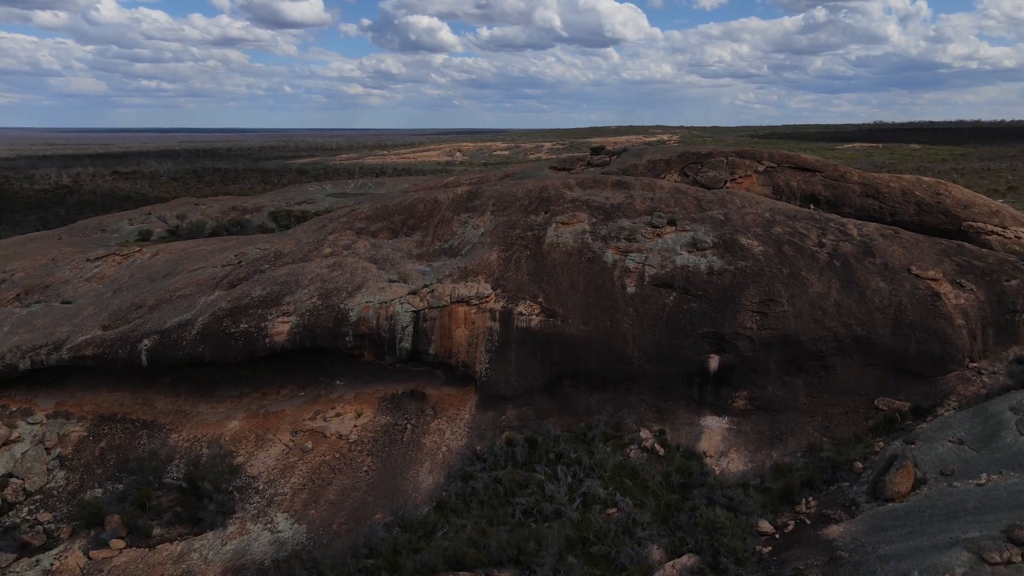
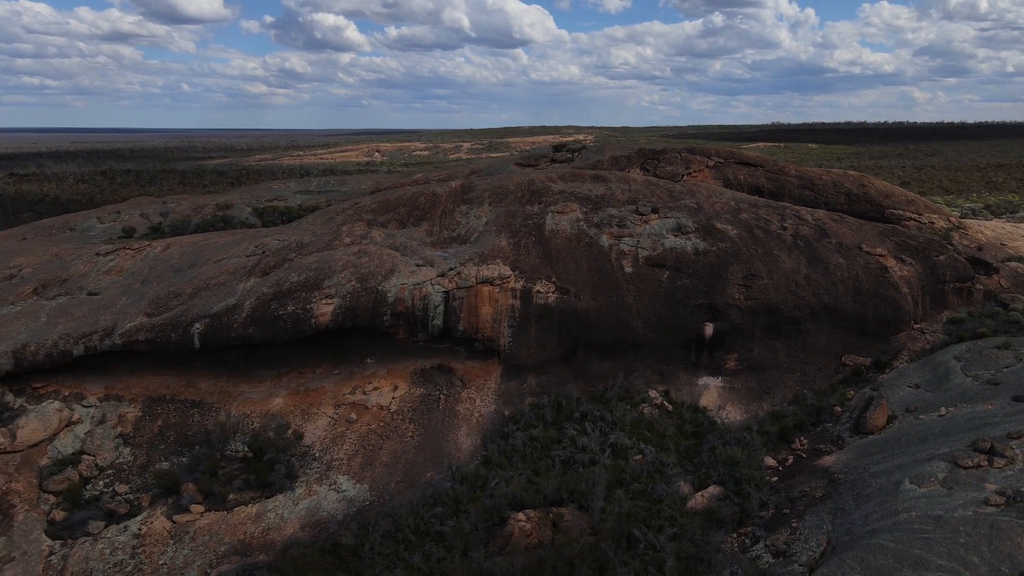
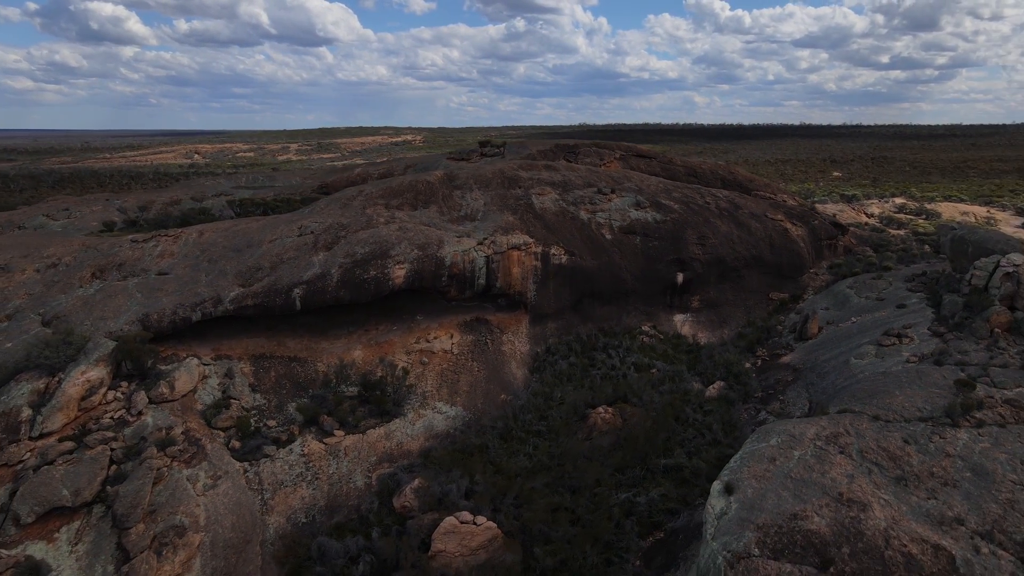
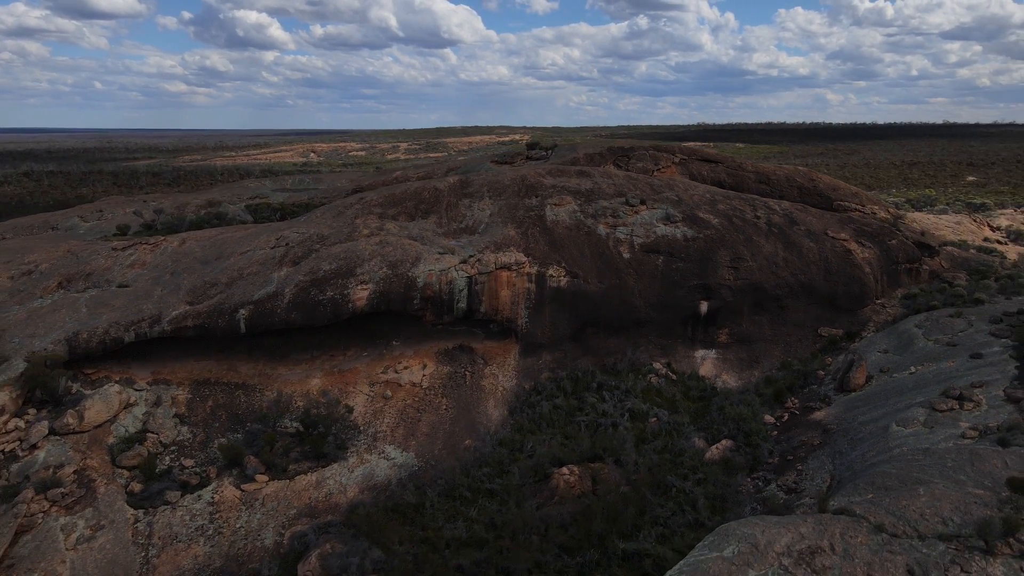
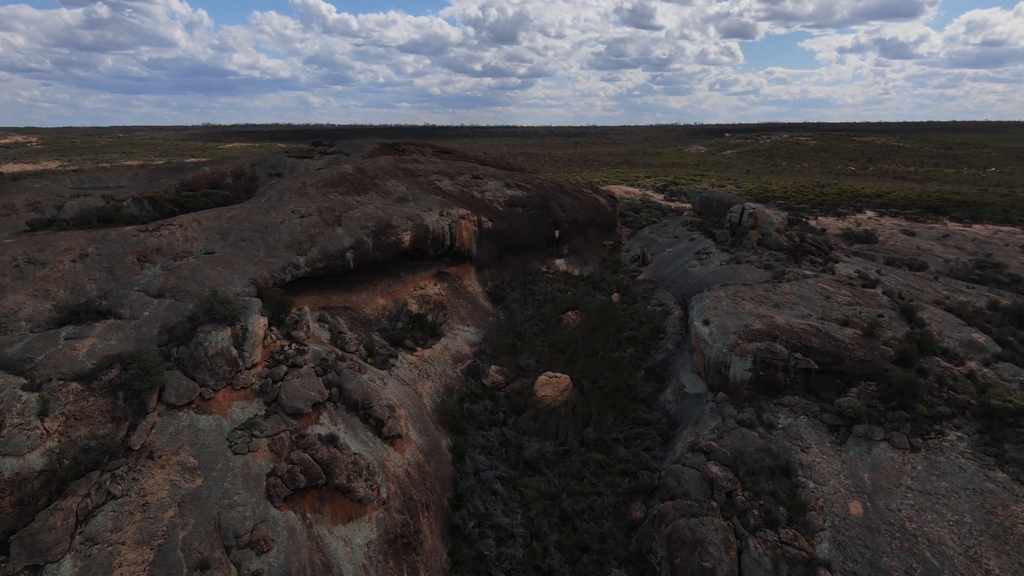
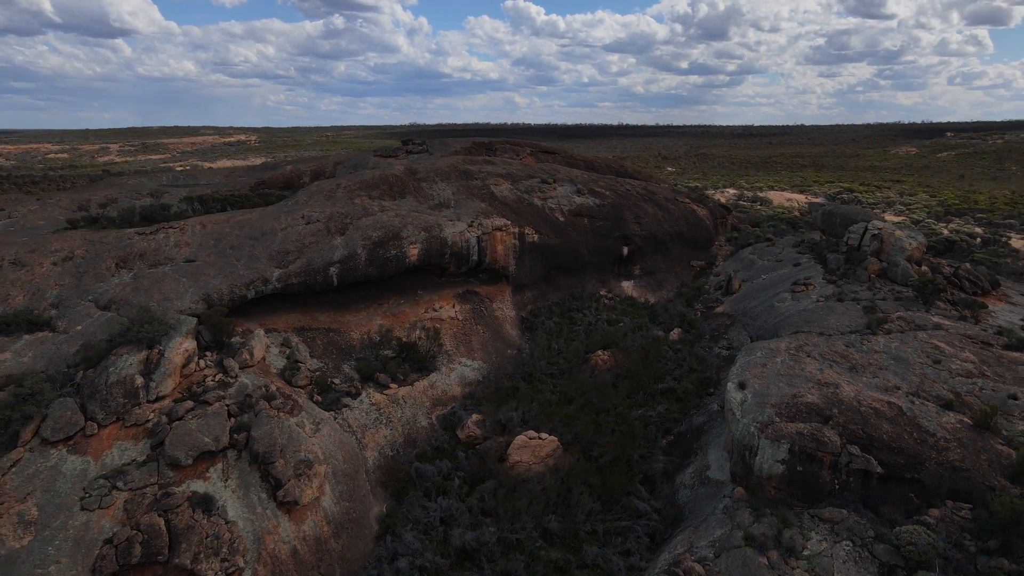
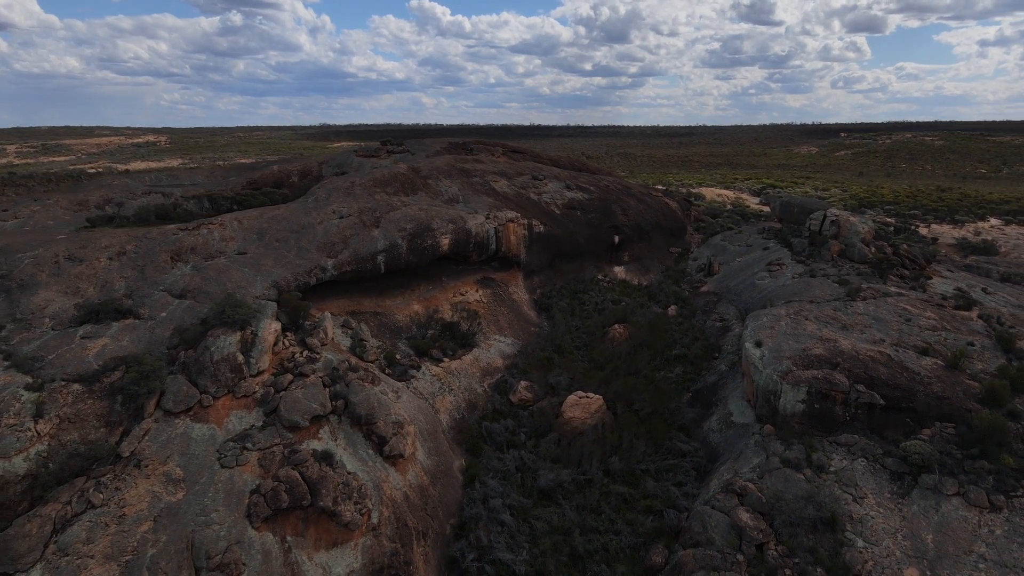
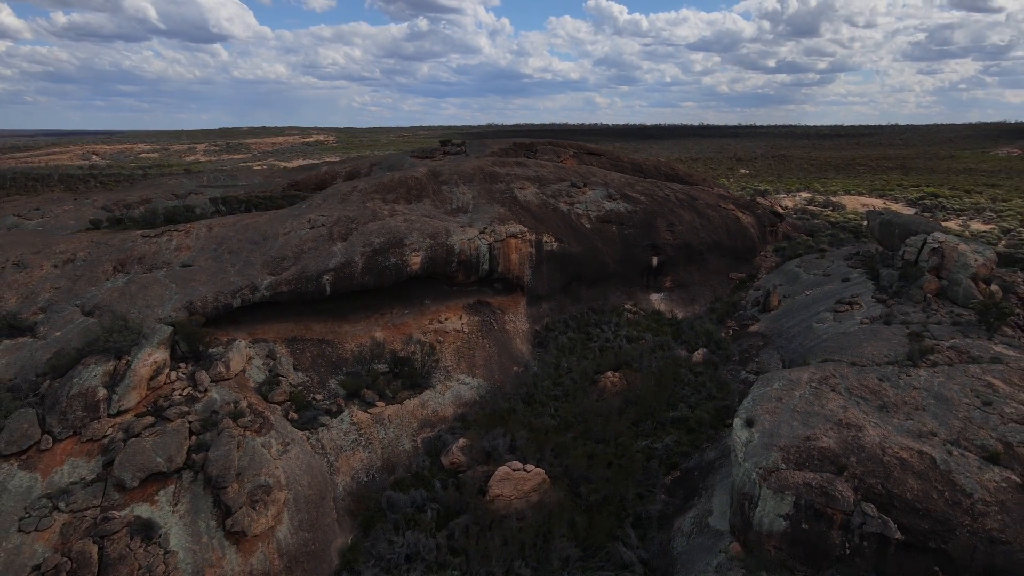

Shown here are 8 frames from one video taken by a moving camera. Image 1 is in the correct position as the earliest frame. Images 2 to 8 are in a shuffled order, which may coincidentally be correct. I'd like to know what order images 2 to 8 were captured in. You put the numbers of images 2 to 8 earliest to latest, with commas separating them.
2, 4, 3, 8, 6, 7, 5
